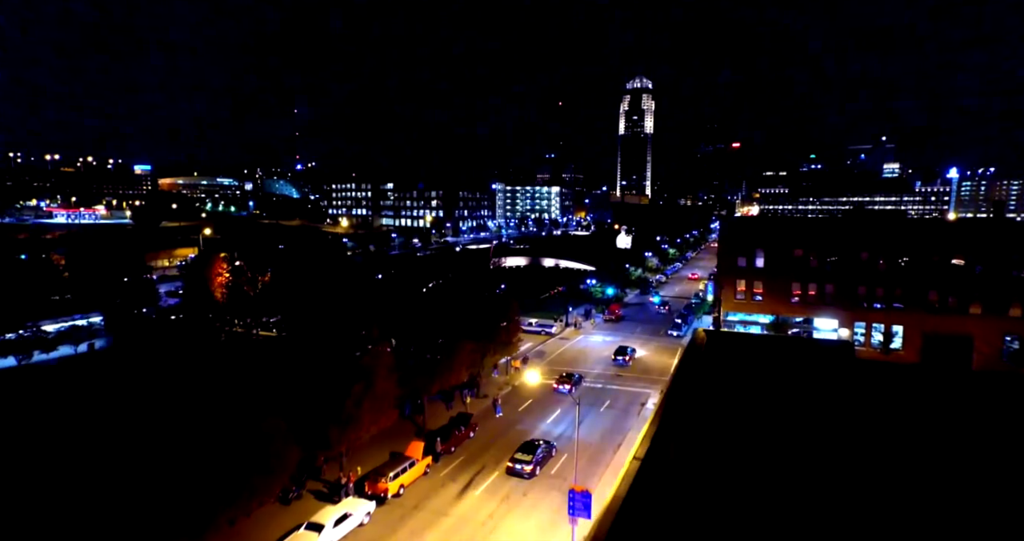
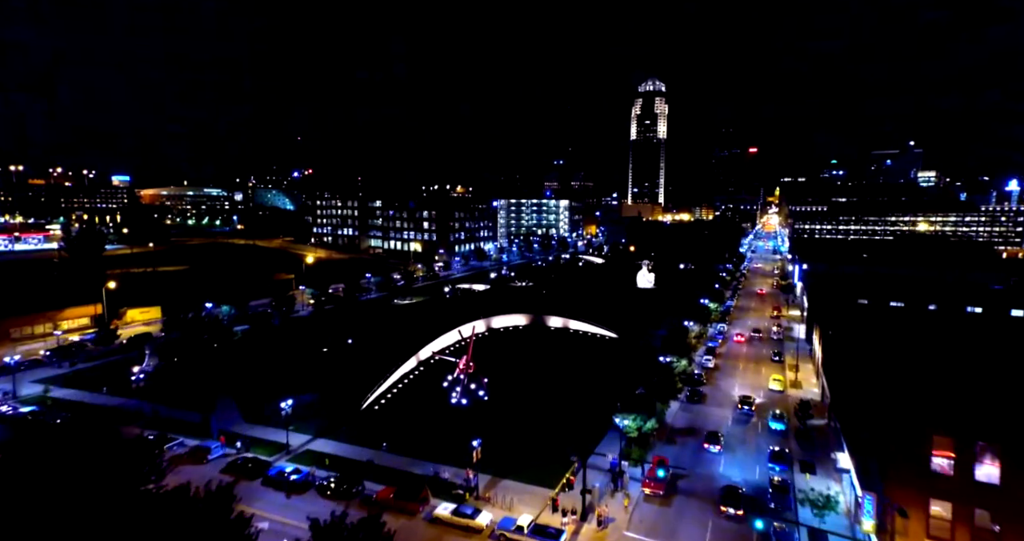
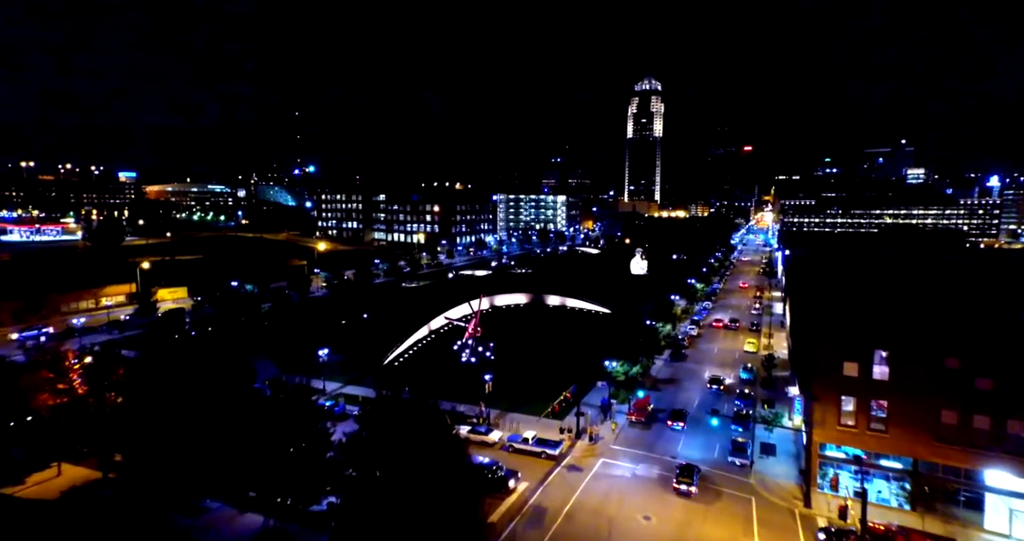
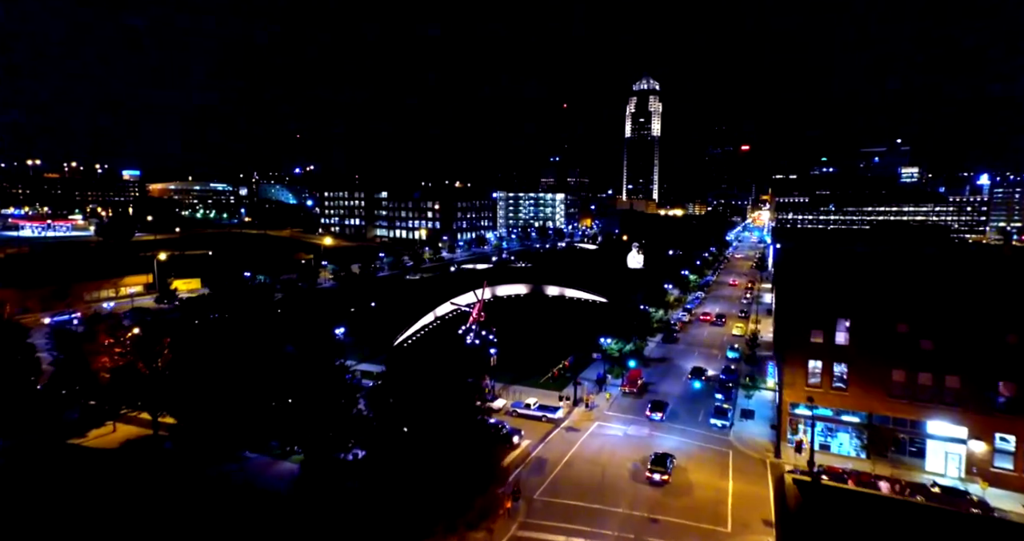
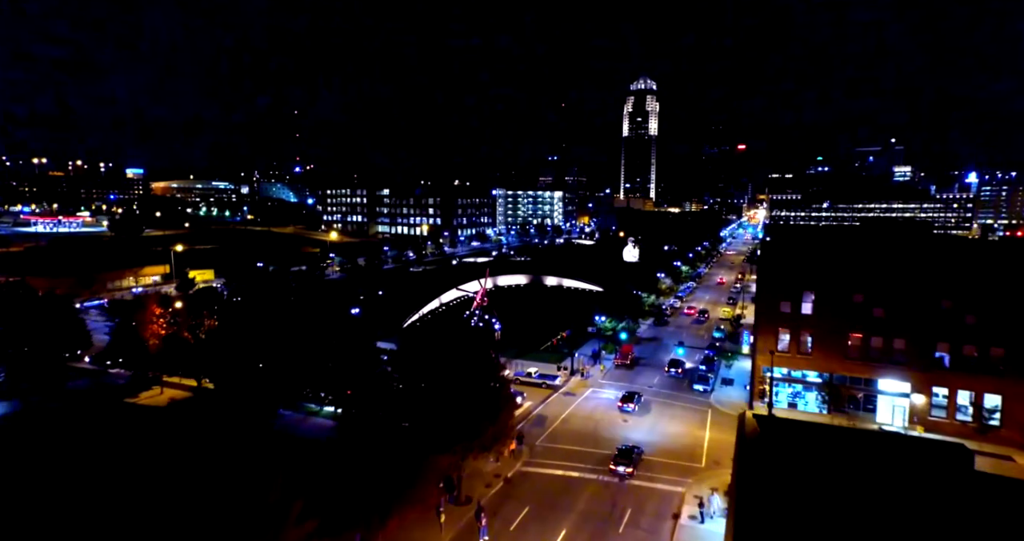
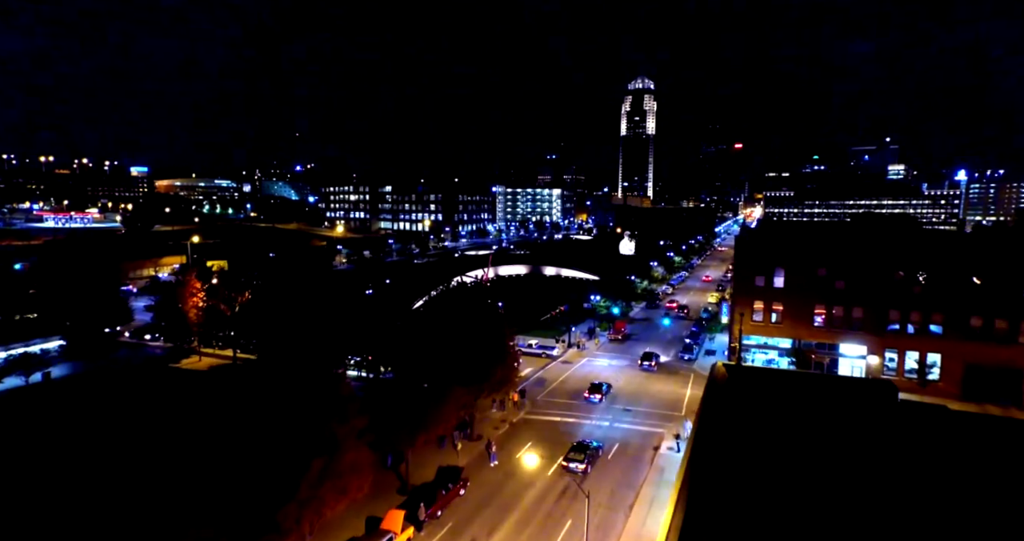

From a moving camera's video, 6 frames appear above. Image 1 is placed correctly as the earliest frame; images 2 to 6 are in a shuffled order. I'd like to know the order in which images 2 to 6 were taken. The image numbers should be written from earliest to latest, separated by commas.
6, 5, 4, 3, 2
